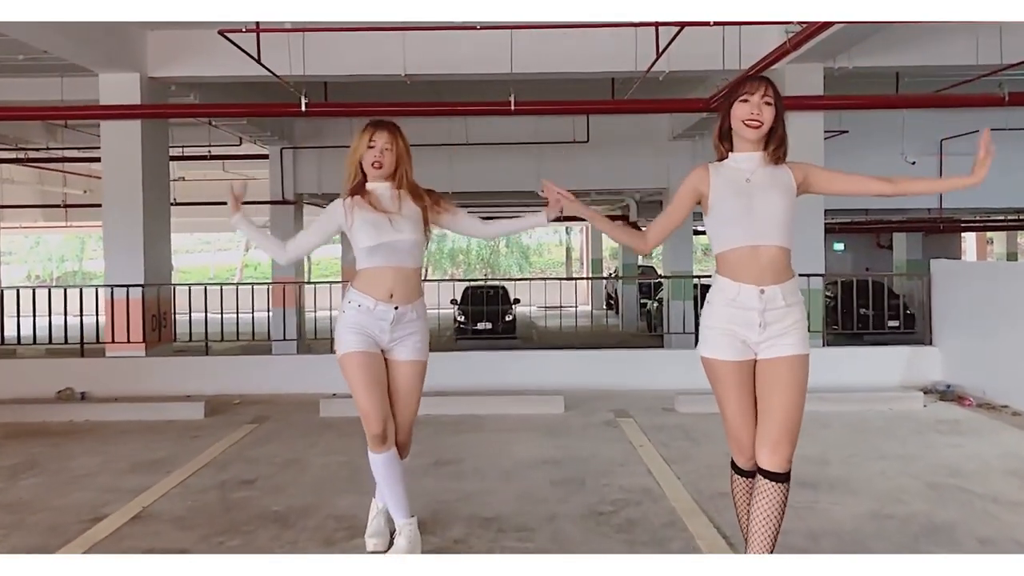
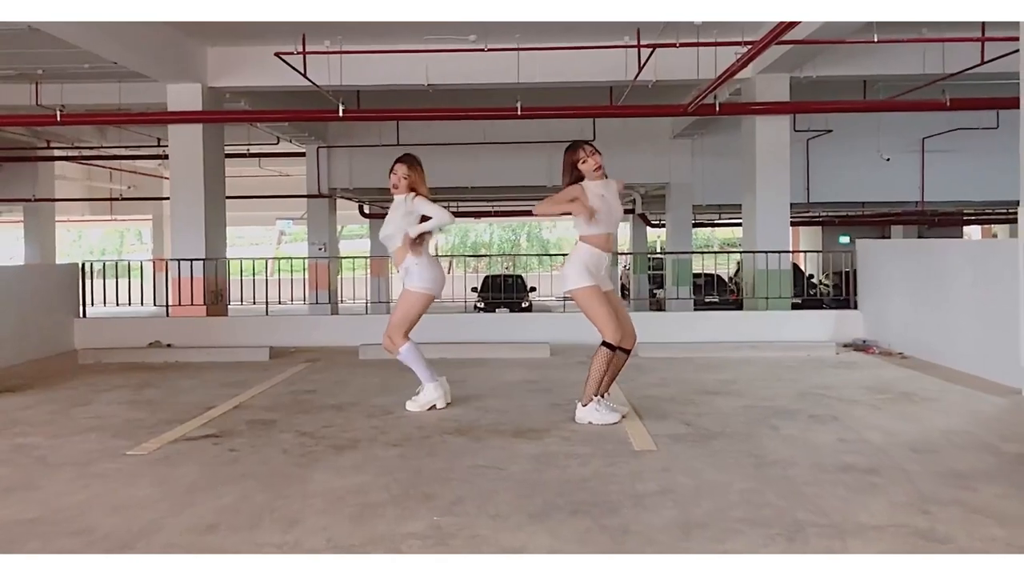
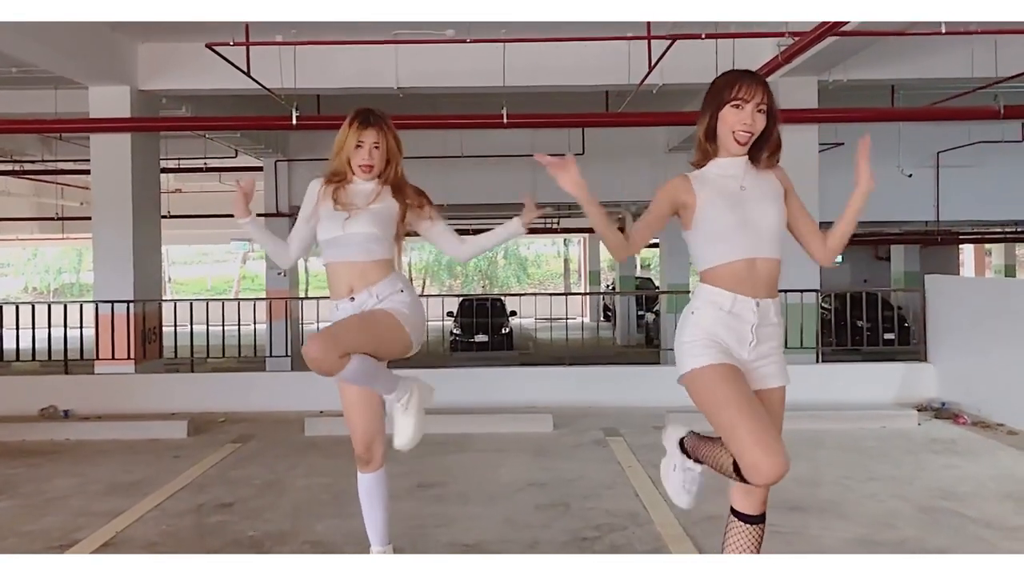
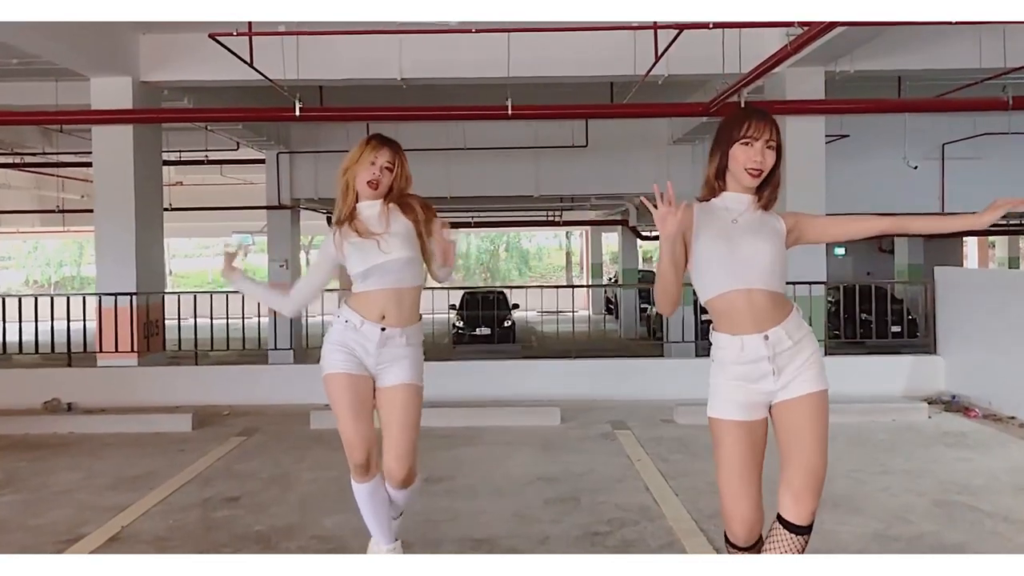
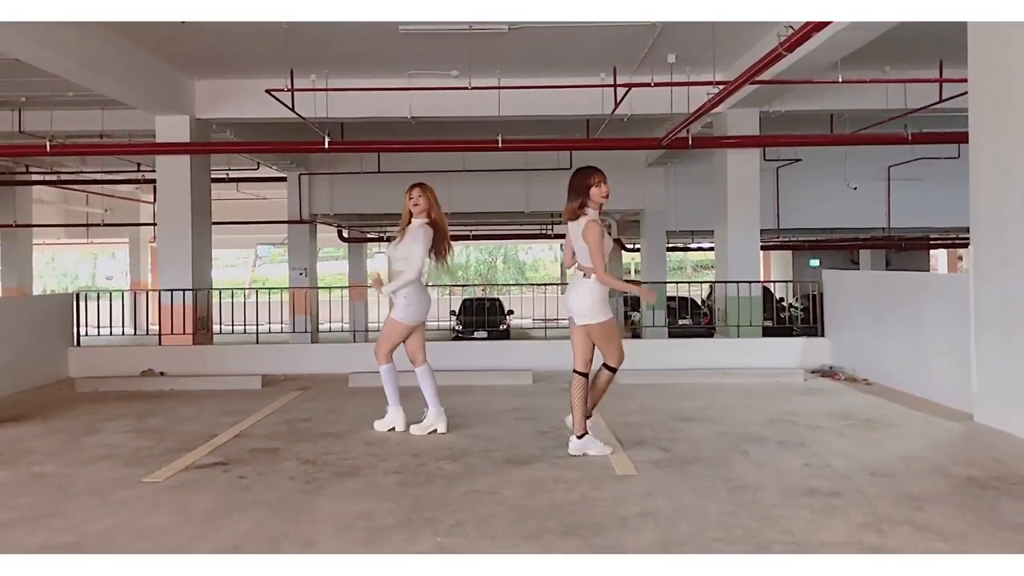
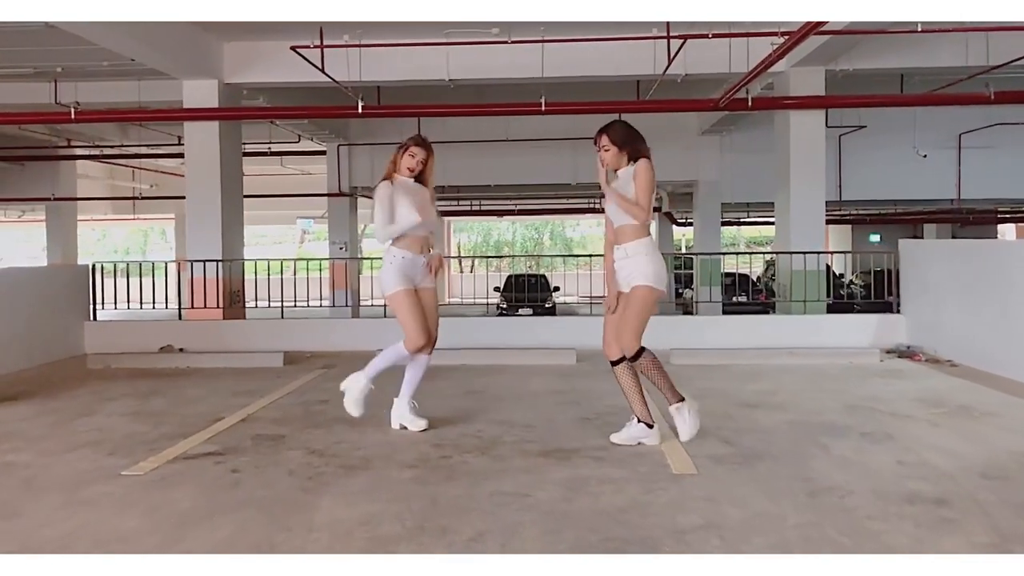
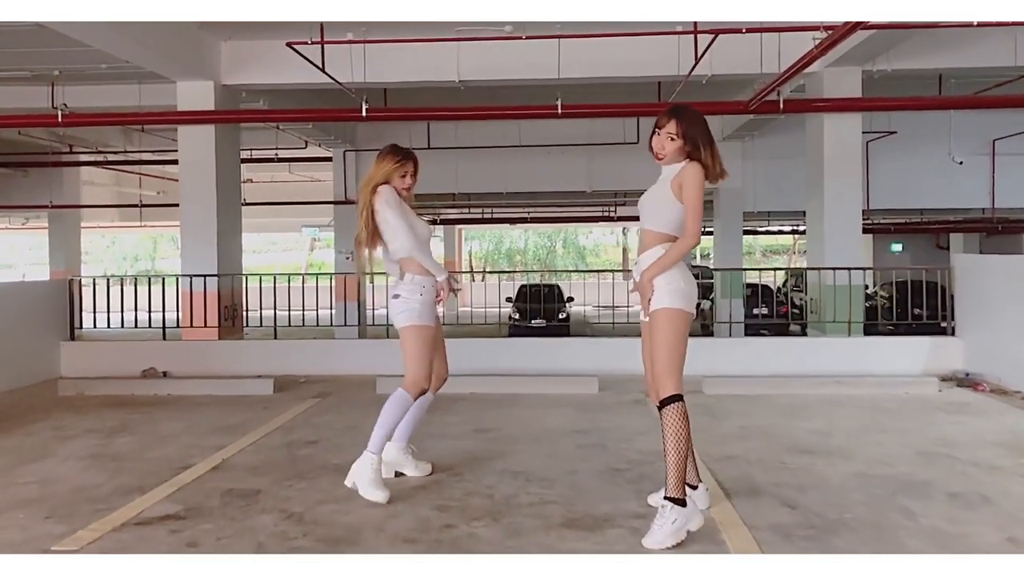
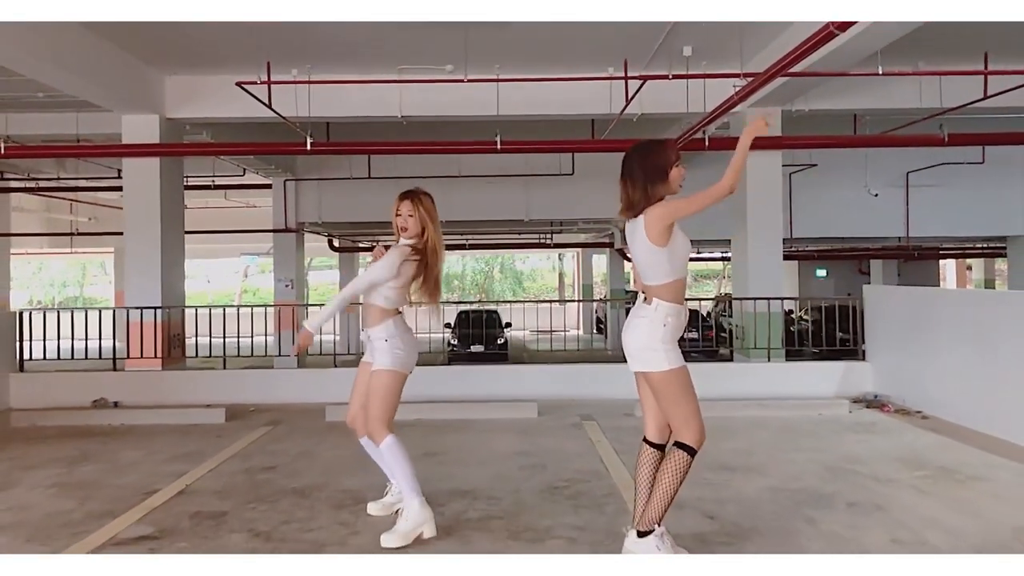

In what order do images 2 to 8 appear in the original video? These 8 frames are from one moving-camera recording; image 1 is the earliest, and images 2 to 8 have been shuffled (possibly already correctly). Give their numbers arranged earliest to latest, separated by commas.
4, 3, 8, 5, 2, 6, 7
